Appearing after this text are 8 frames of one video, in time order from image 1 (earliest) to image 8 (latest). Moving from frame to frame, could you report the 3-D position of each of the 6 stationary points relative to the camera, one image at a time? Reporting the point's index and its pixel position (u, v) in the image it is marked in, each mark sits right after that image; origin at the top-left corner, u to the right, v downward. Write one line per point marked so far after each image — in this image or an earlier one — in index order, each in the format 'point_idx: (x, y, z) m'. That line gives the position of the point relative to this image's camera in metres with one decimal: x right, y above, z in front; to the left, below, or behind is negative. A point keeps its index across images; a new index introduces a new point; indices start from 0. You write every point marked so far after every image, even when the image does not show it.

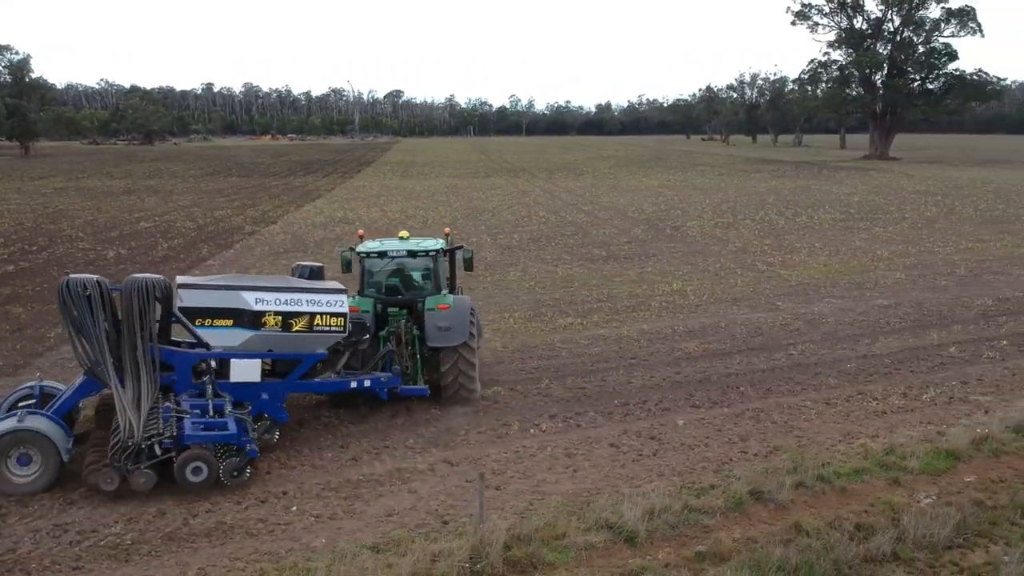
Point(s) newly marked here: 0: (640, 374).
0: (+1.3, -0.9, +9.9) m
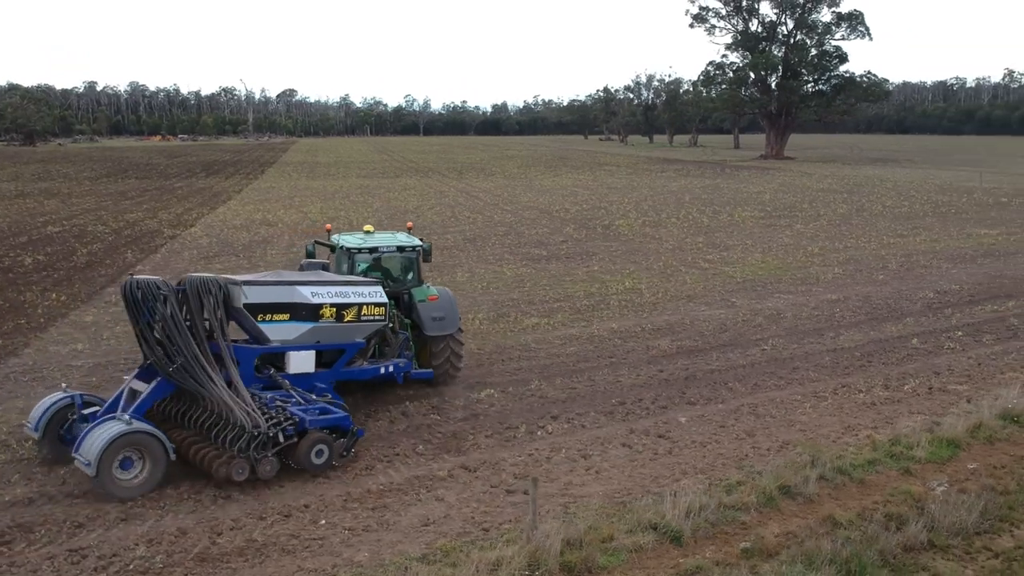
0: (+1.1, -0.8, +10.0) m
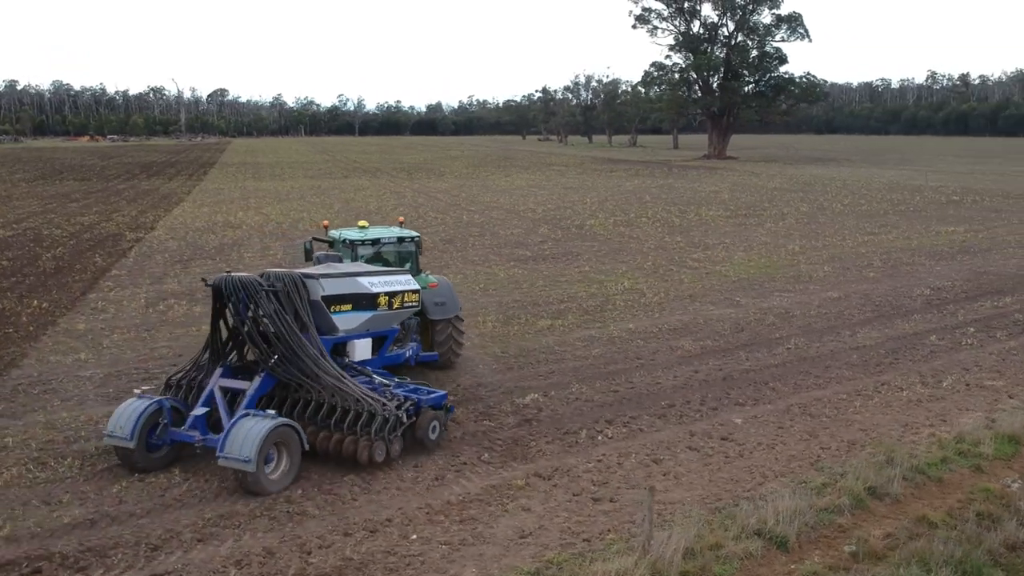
0: (+1.5, -0.8, +9.8) m
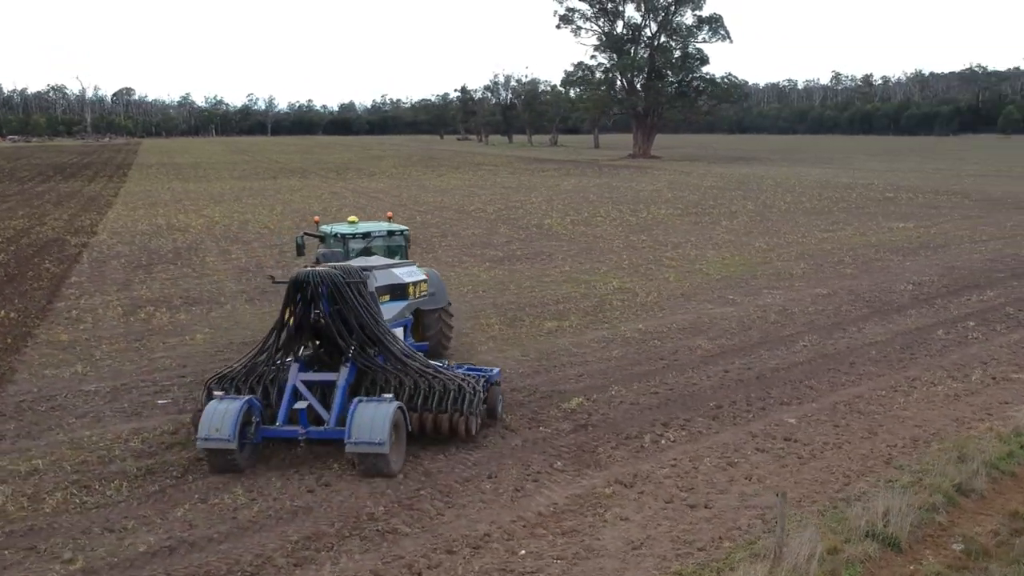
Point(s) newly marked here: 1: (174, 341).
0: (+1.8, -0.8, +9.8) m
1: (-3.9, -0.6, +11.5) m
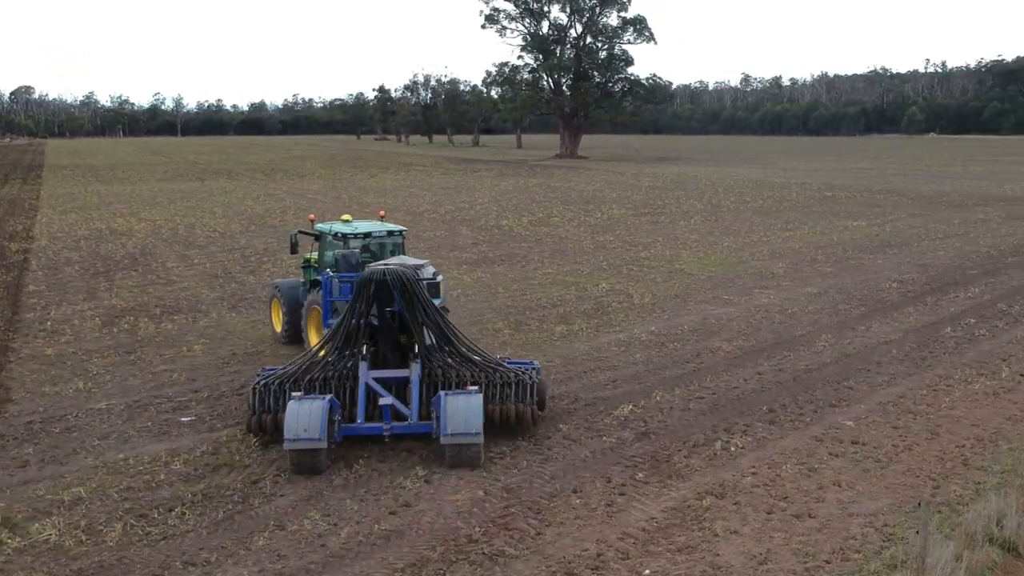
0: (+2.1, -0.9, +9.6) m
1: (-3.7, -0.7, +10.8) m
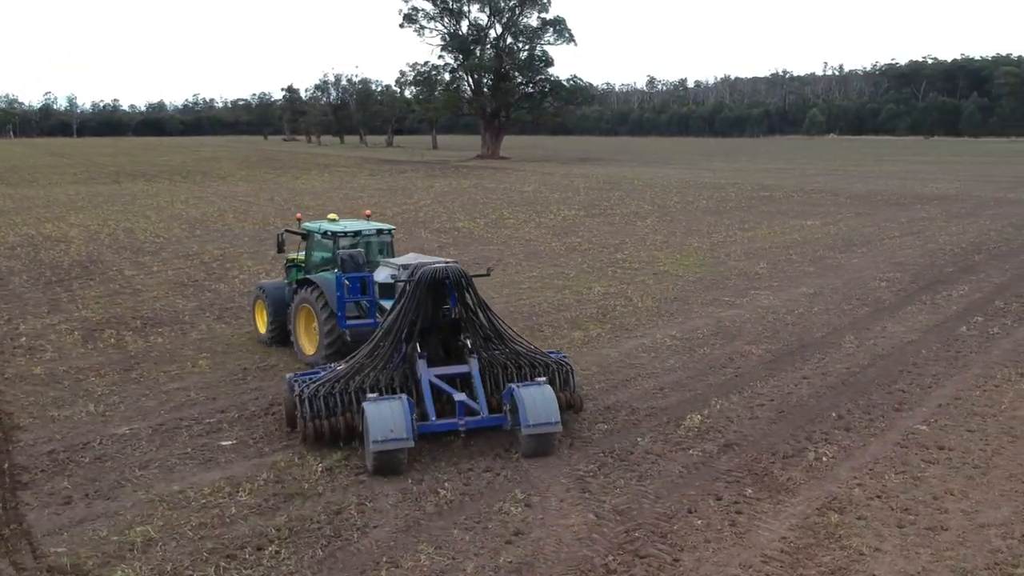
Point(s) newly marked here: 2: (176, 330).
0: (+2.5, -0.9, +9.4) m
1: (-3.4, -0.8, +10.0) m
2: (-4.0, -0.5, +11.9) m
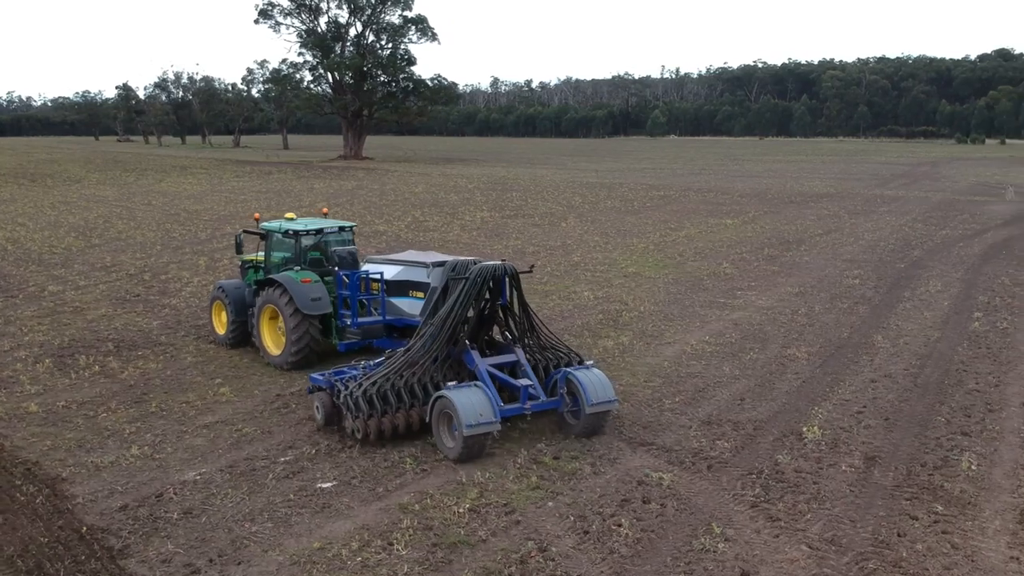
0: (+3.1, -0.9, +9.2) m
1: (-2.8, -1.0, +8.8) m
2: (-3.7, -0.7, +10.6) m
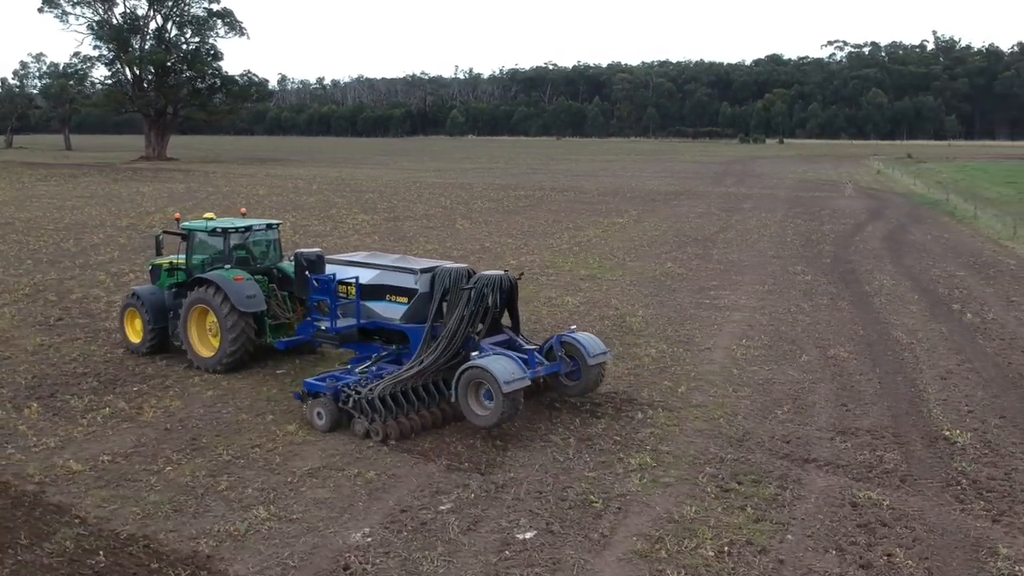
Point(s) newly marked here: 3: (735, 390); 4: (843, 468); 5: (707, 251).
0: (+3.8, -0.9, +9.1) m
1: (-1.9, -1.2, +7.6) m
2: (-3.2, -0.9, +9.1) m
3: (+2.0, -0.9, +8.9) m
4: (+2.3, -1.3, +7.0) m
5: (+3.5, +0.7, +18.7) m
